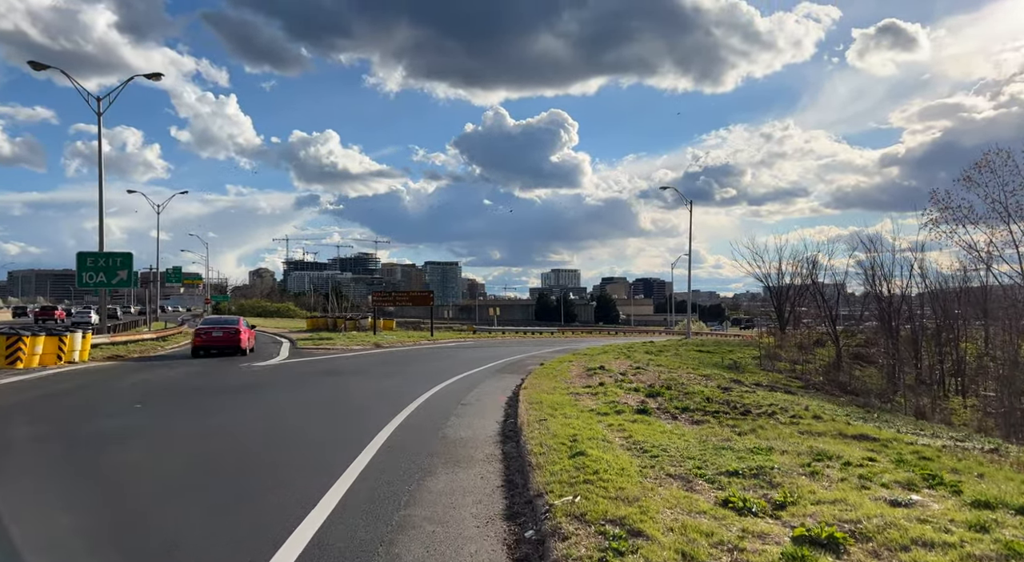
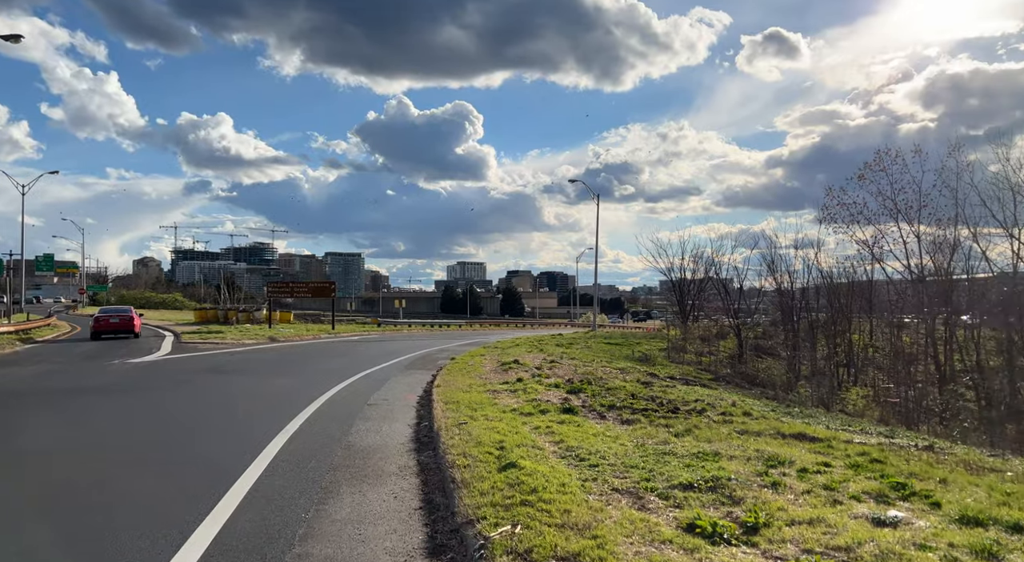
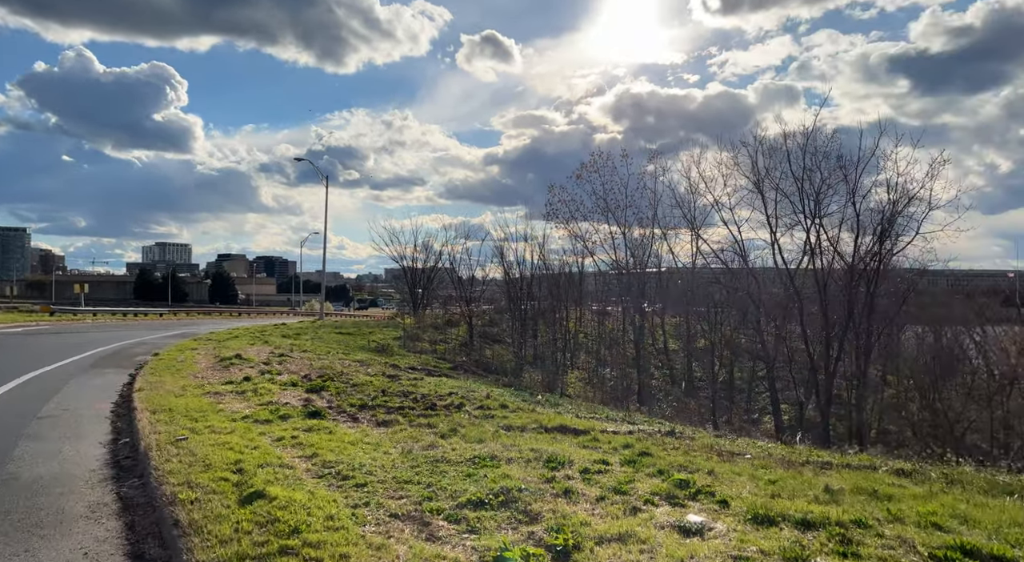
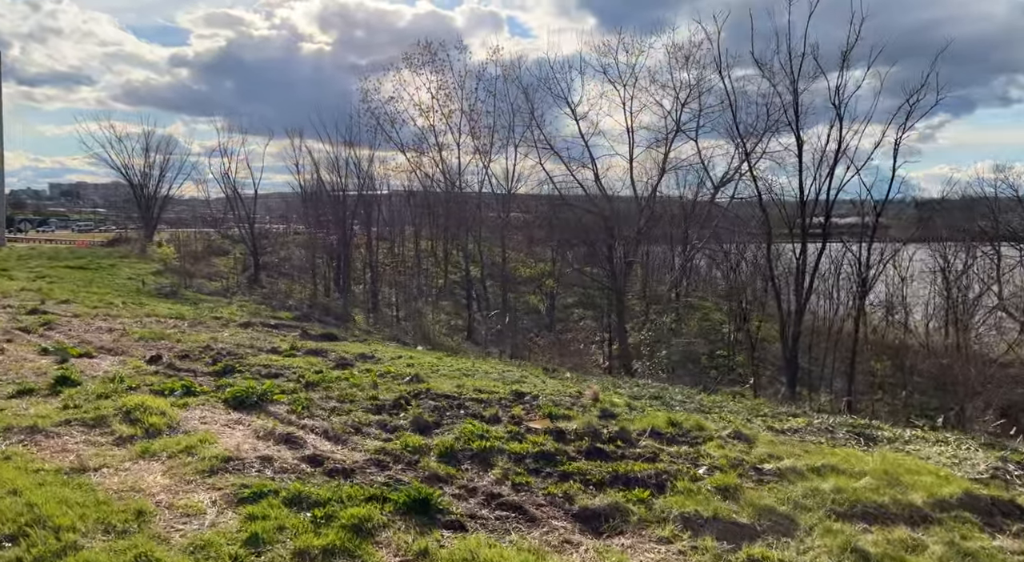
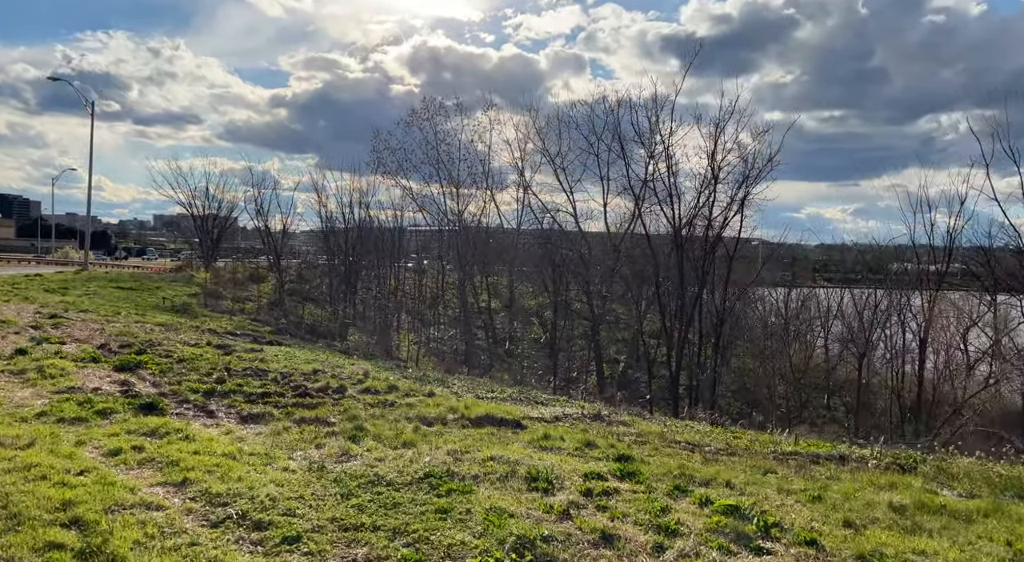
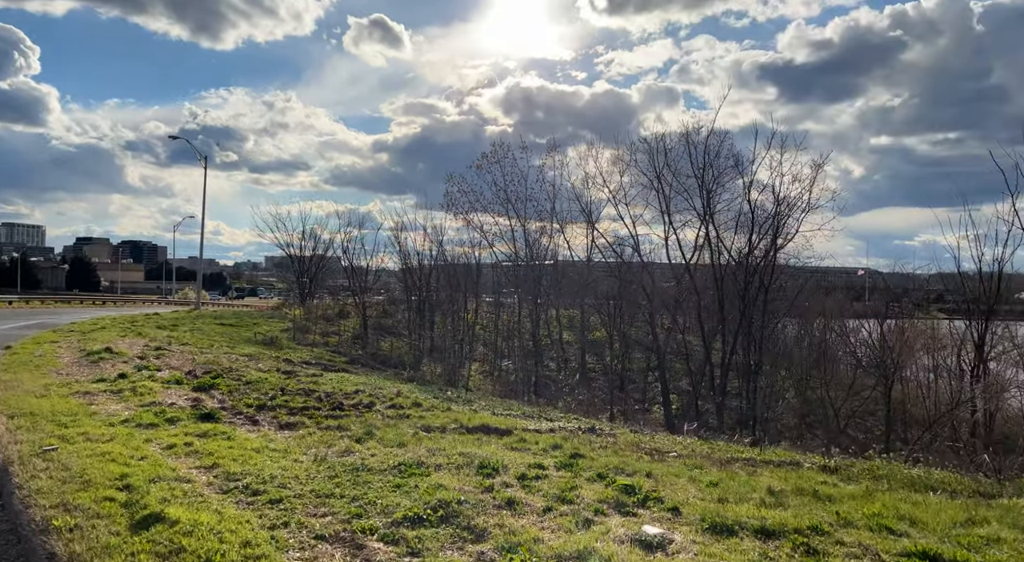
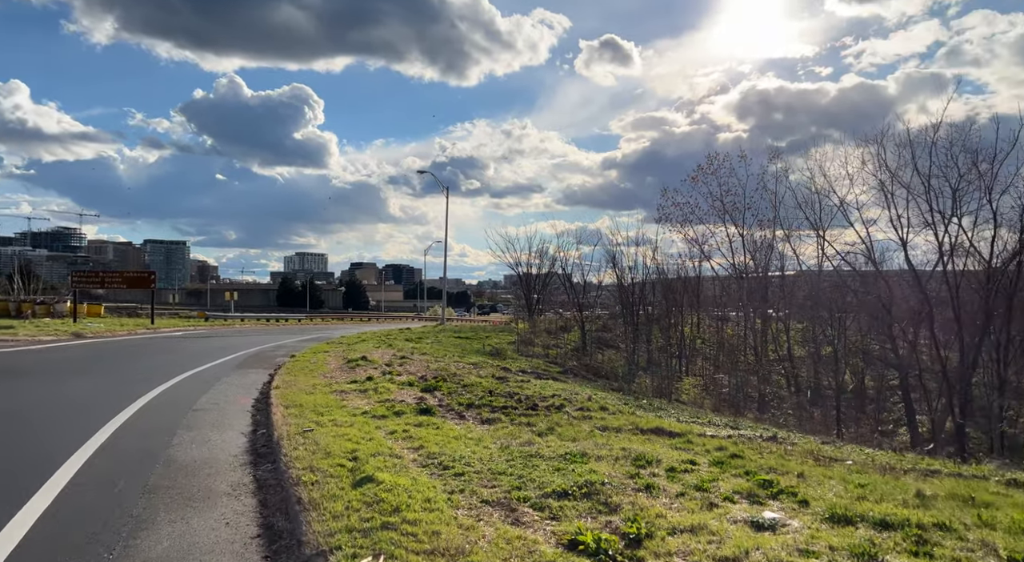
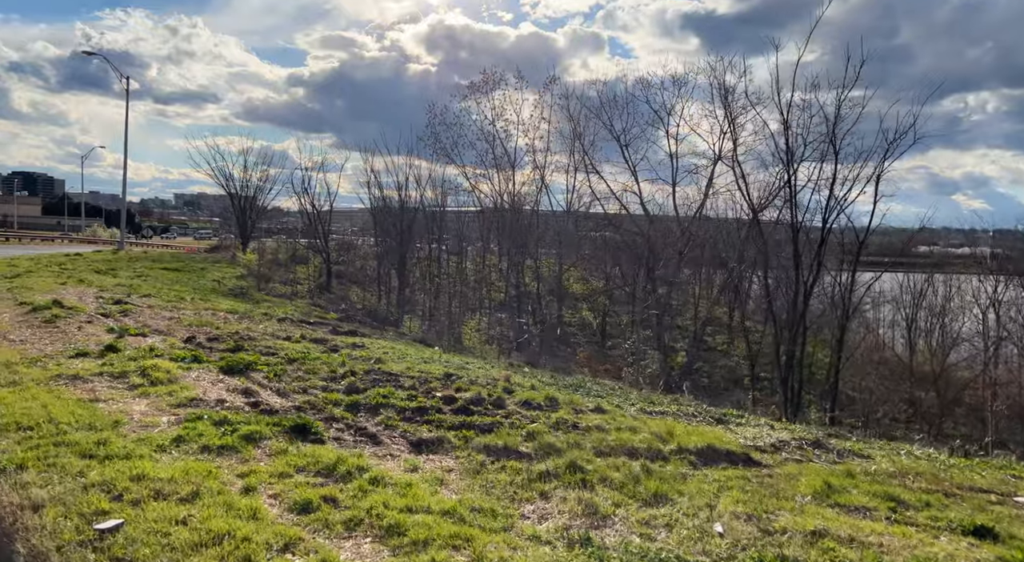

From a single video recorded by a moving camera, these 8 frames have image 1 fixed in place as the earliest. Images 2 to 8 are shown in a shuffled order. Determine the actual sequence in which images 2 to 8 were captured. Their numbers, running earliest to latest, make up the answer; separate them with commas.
2, 7, 3, 6, 5, 8, 4
